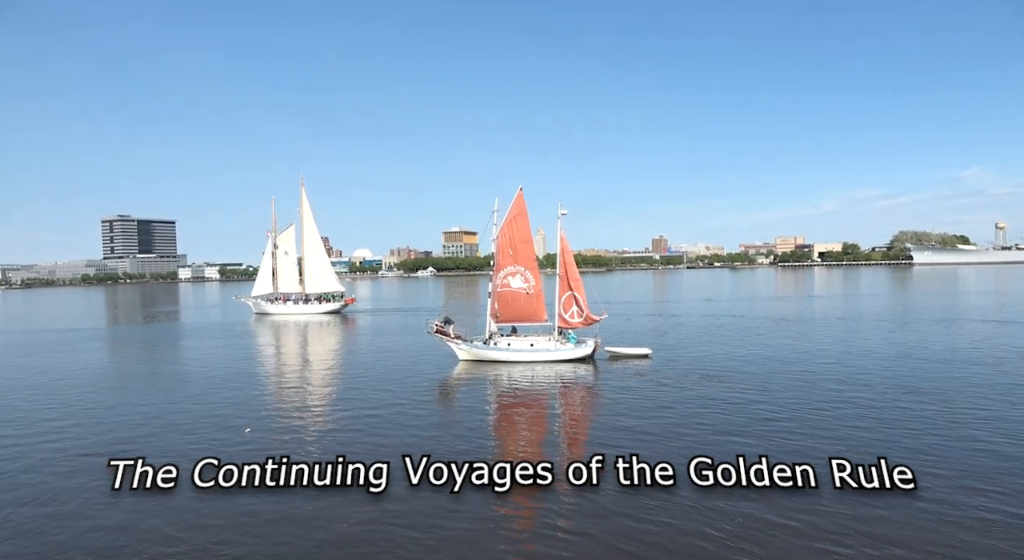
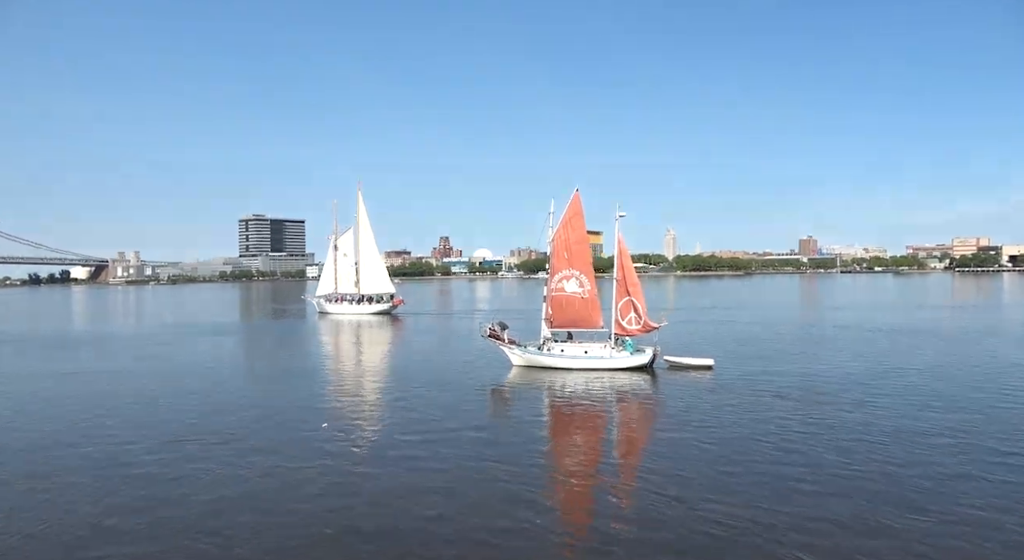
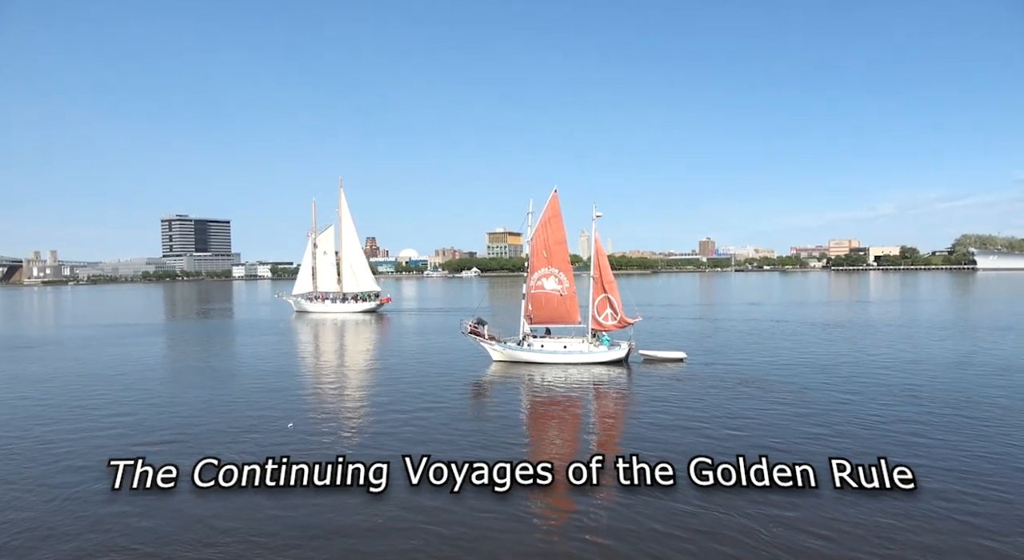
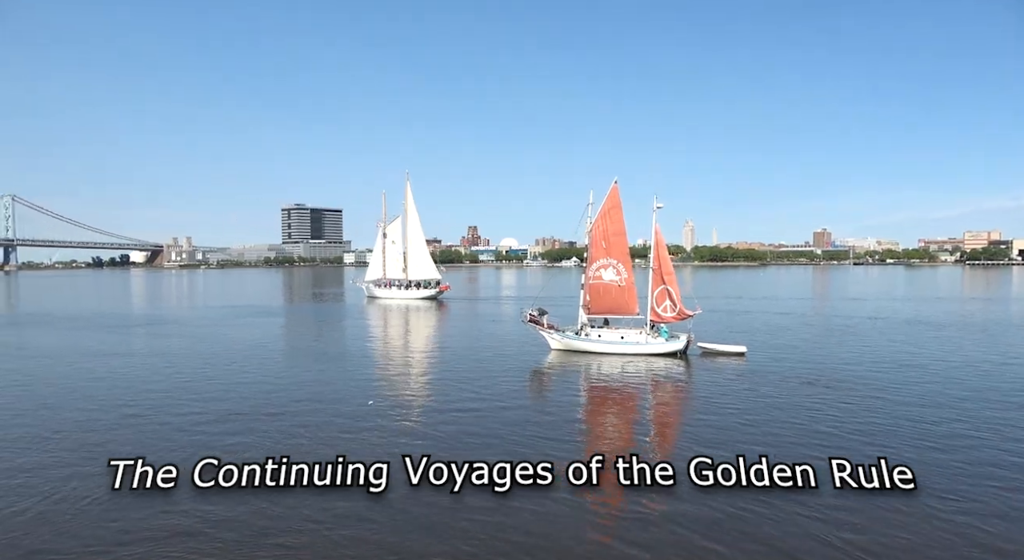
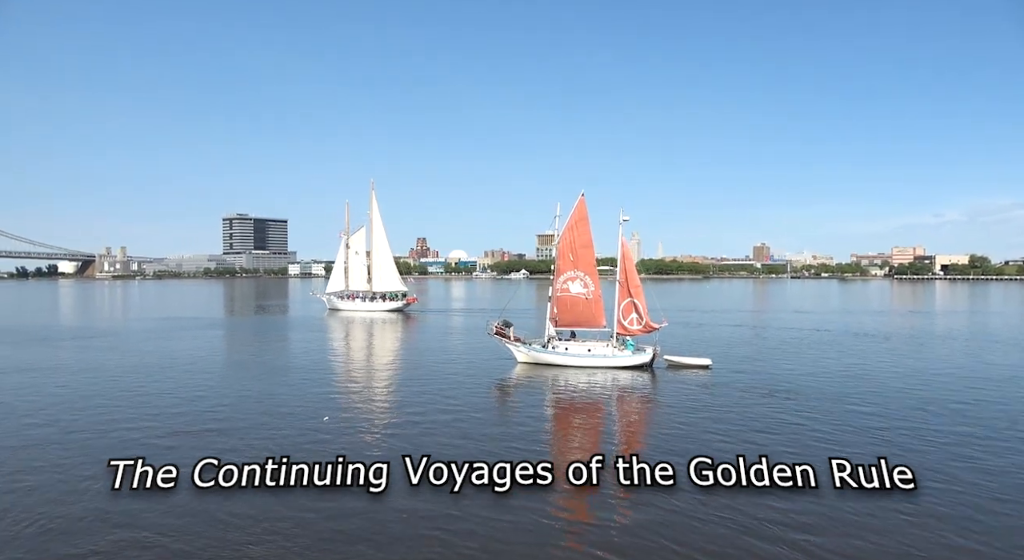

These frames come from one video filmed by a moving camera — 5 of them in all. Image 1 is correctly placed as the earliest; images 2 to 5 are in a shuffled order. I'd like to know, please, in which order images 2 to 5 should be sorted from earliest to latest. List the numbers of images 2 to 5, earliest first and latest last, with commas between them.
3, 5, 4, 2
